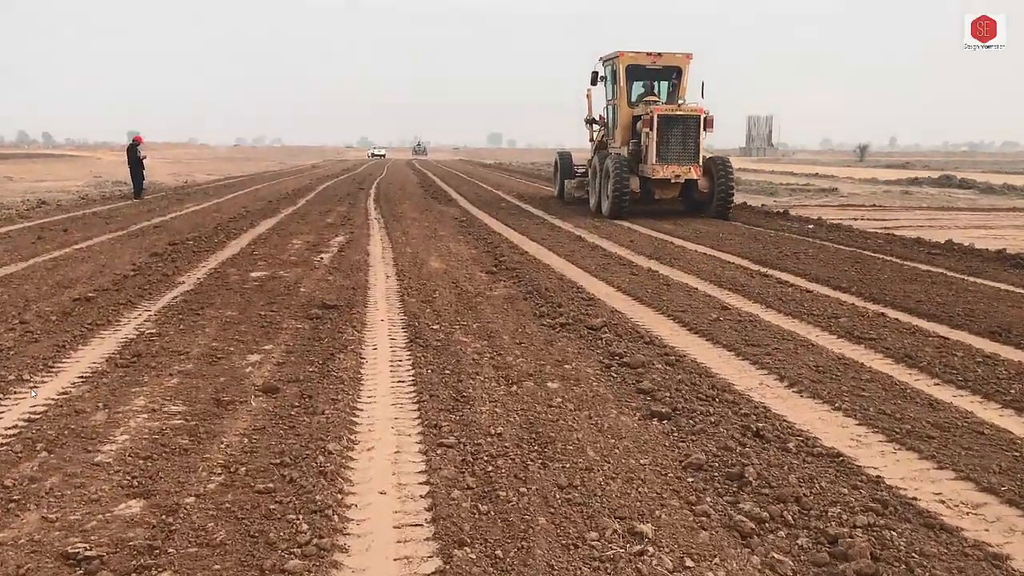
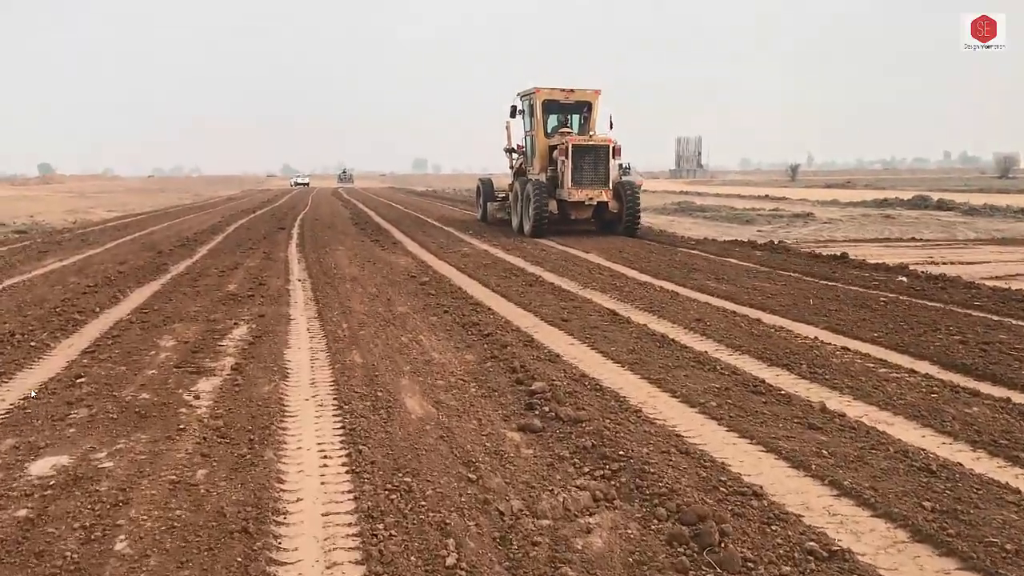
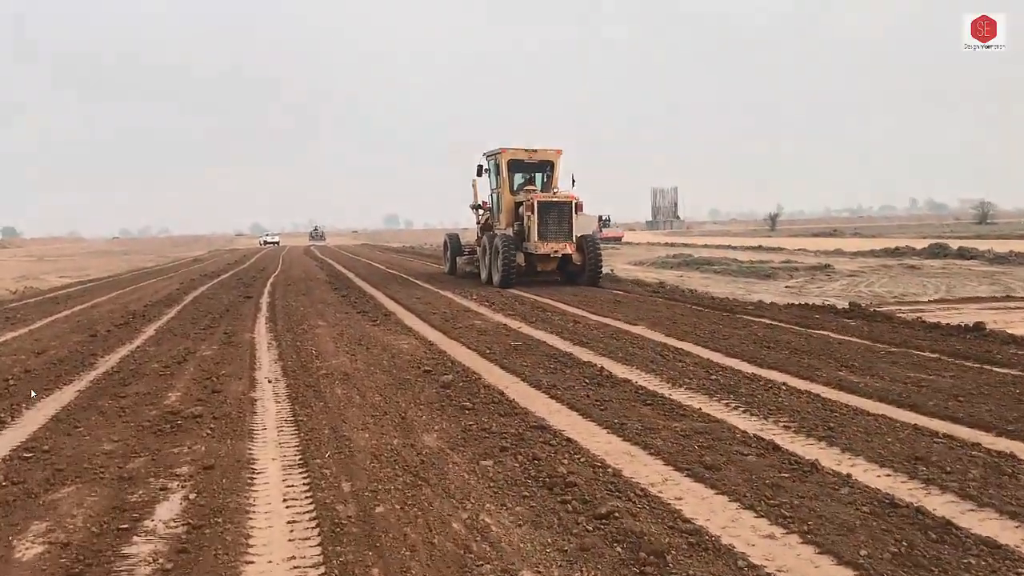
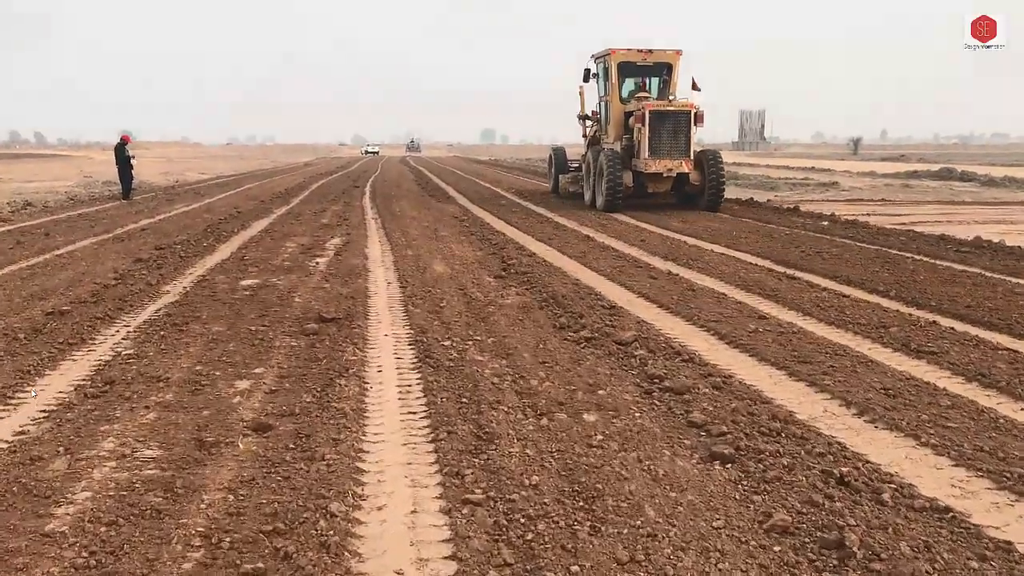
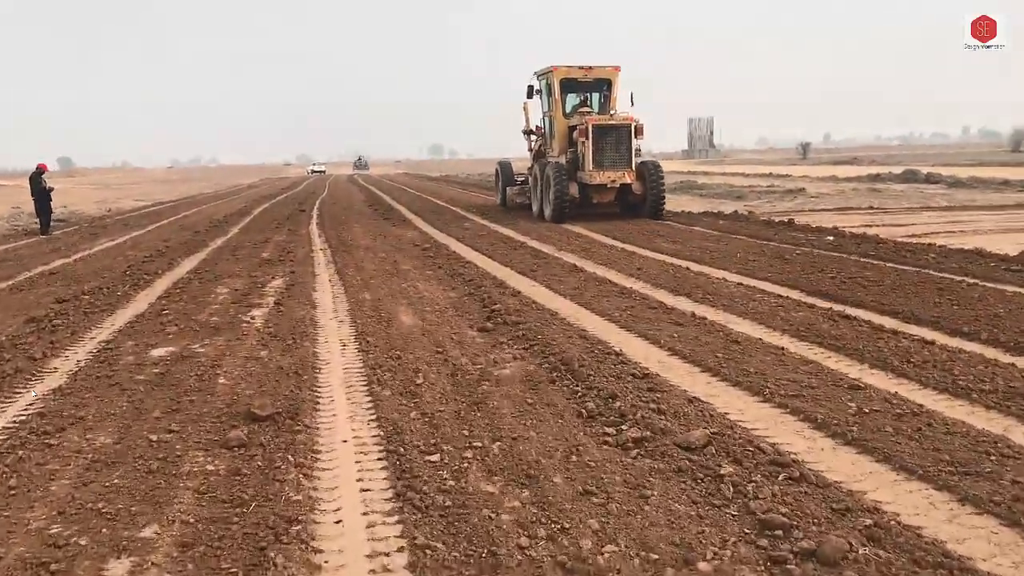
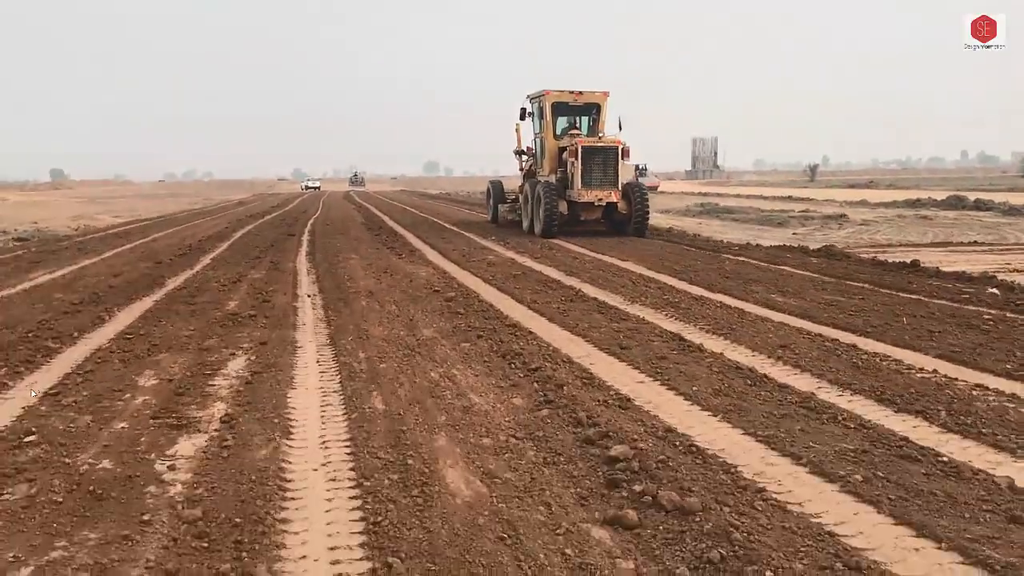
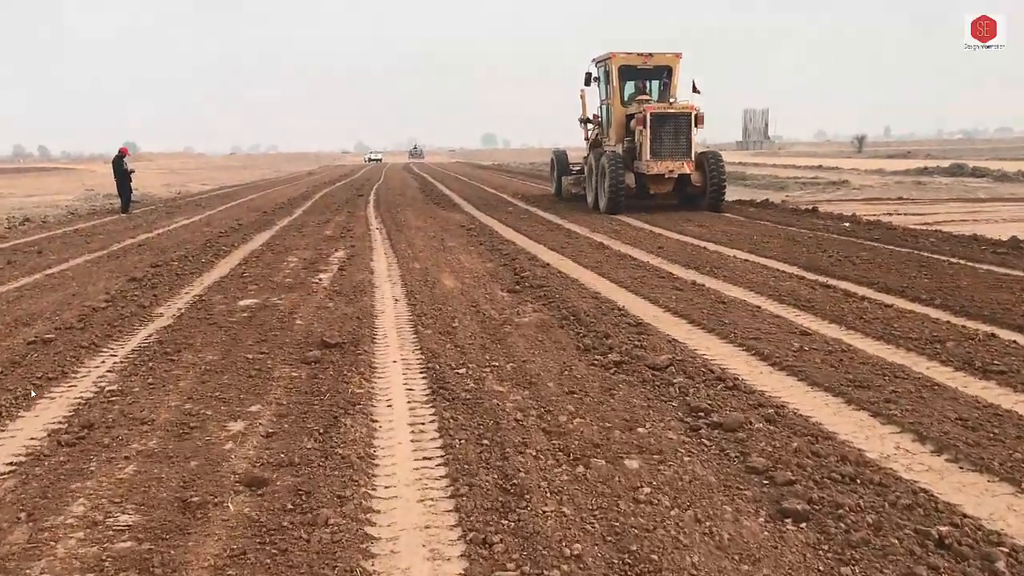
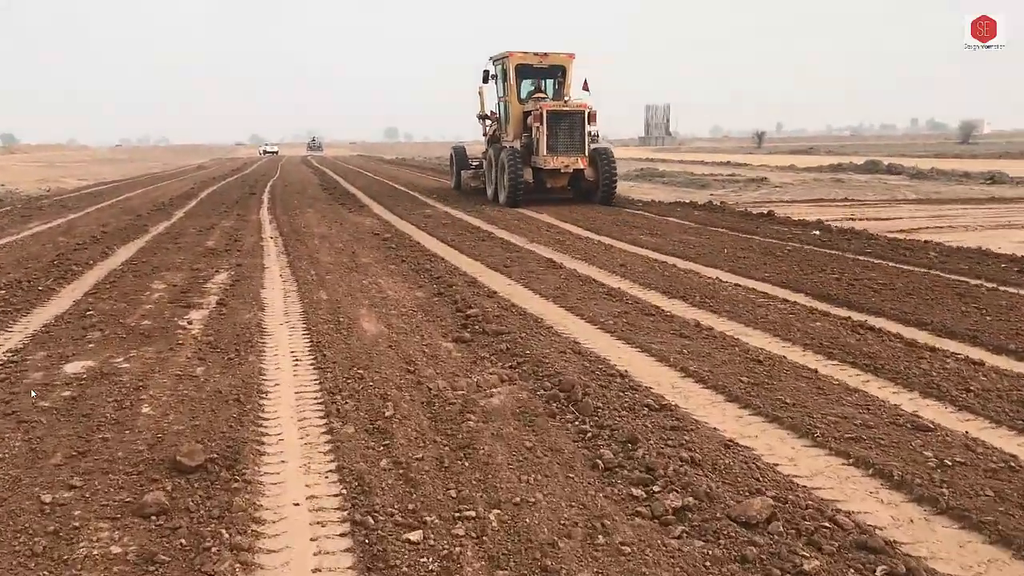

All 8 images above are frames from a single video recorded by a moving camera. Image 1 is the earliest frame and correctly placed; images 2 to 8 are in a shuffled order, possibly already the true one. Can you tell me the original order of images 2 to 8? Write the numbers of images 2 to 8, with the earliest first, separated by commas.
4, 7, 5, 8, 2, 6, 3
